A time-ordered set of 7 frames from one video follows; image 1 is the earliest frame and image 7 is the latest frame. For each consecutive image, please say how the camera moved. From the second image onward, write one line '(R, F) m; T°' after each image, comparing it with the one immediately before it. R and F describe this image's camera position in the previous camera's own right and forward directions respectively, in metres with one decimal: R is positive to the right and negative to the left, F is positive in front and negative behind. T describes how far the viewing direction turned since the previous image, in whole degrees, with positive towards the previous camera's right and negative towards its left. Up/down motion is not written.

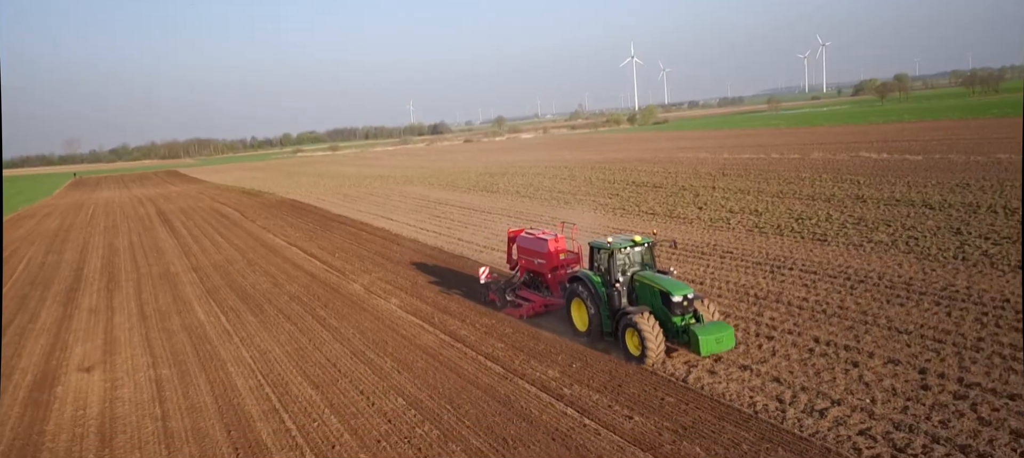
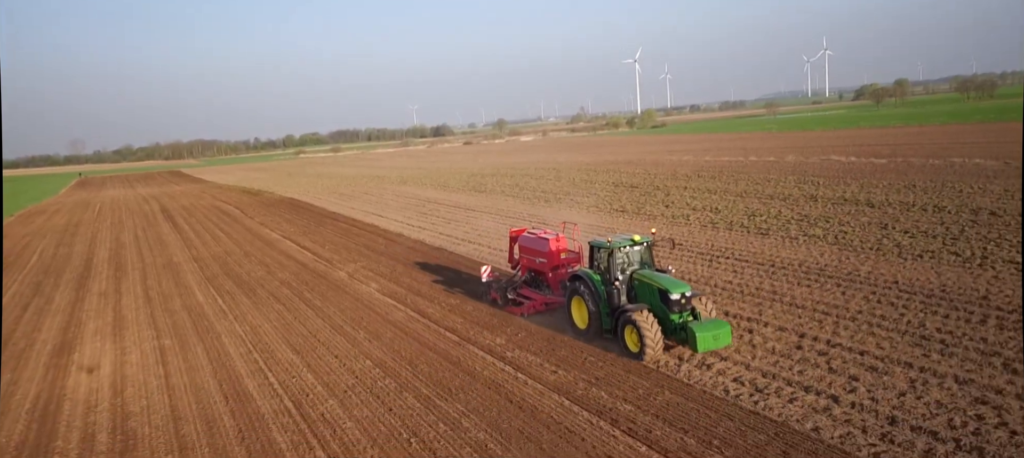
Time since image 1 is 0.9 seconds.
(+0.7, -1.3) m; 0°
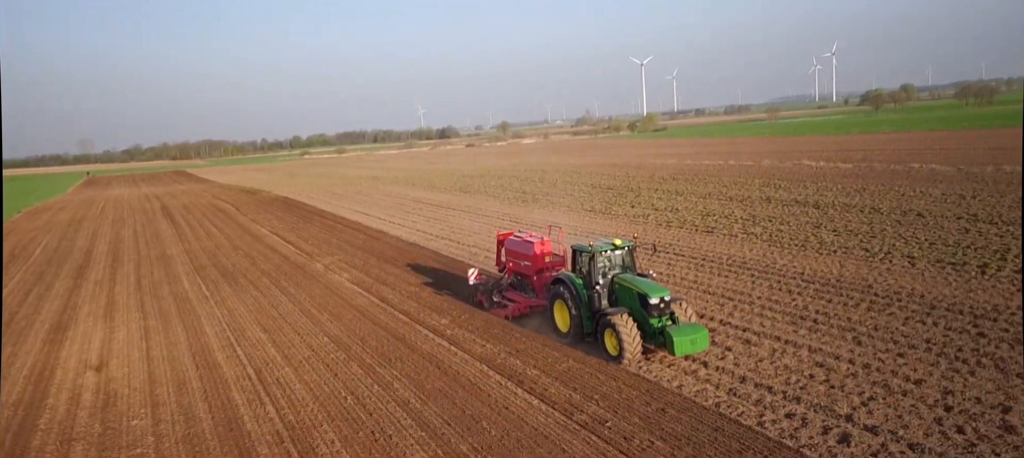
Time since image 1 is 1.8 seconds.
(+1.0, -1.1) m; 0°
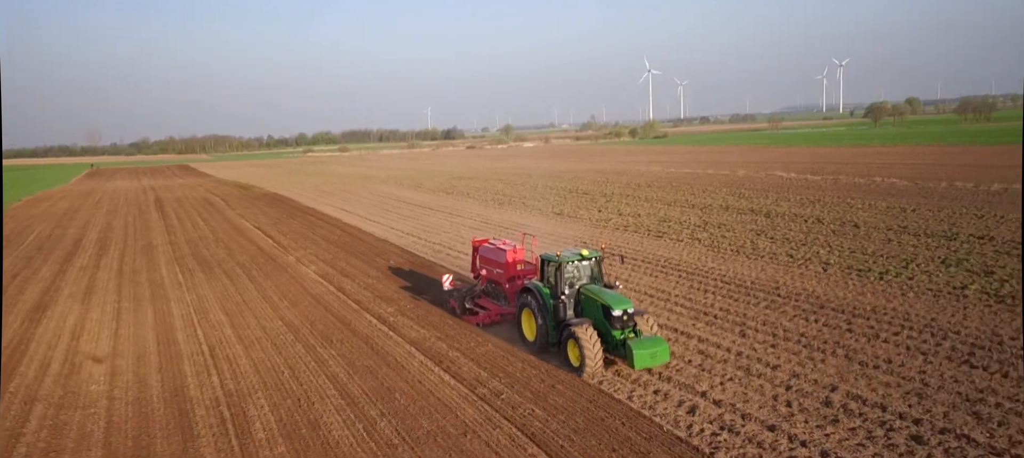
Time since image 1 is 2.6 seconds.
(+1.1, -0.9) m; 0°
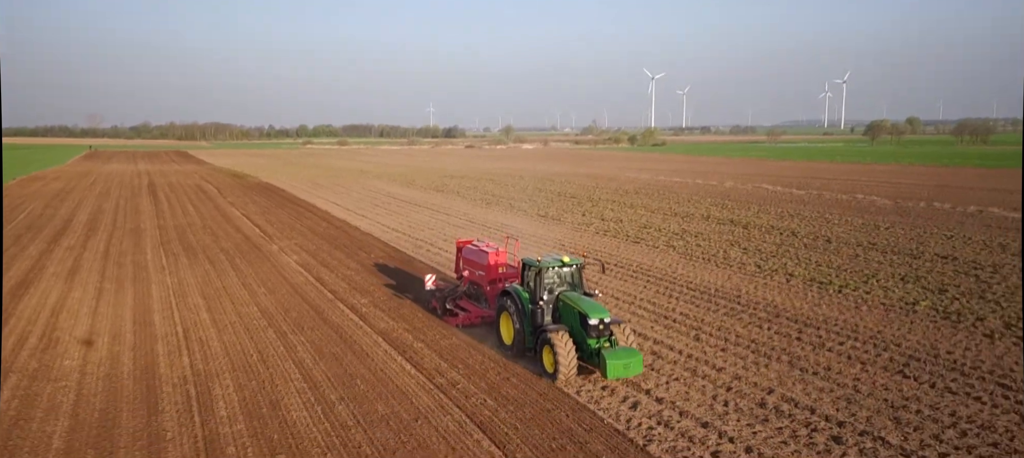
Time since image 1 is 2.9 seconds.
(+0.4, -0.3) m; 0°
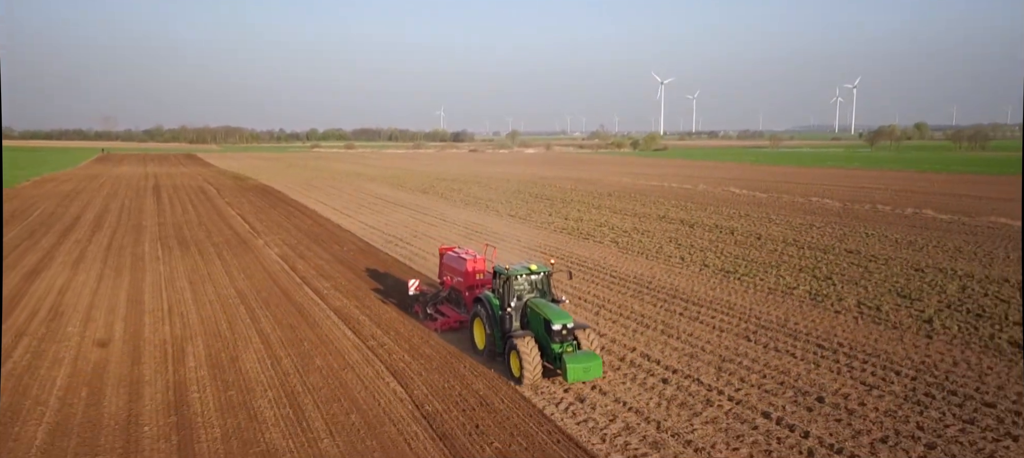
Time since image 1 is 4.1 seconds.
(+1.4, -1.6) m; -1°
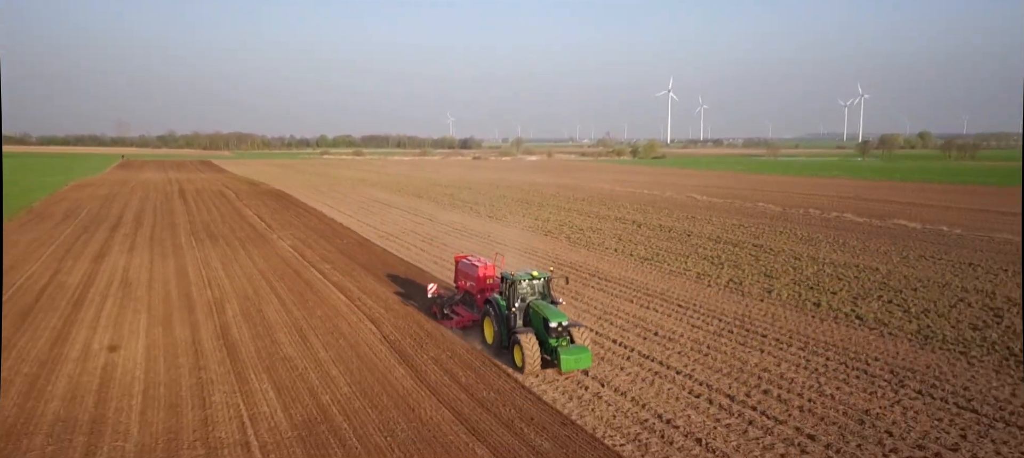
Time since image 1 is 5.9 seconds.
(+1.2, -3.3) m; -1°
